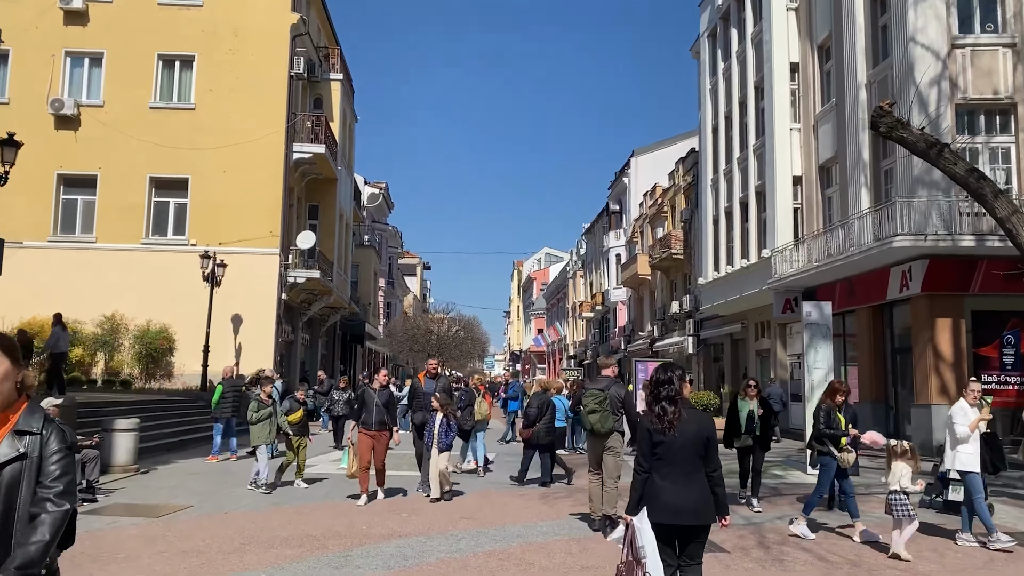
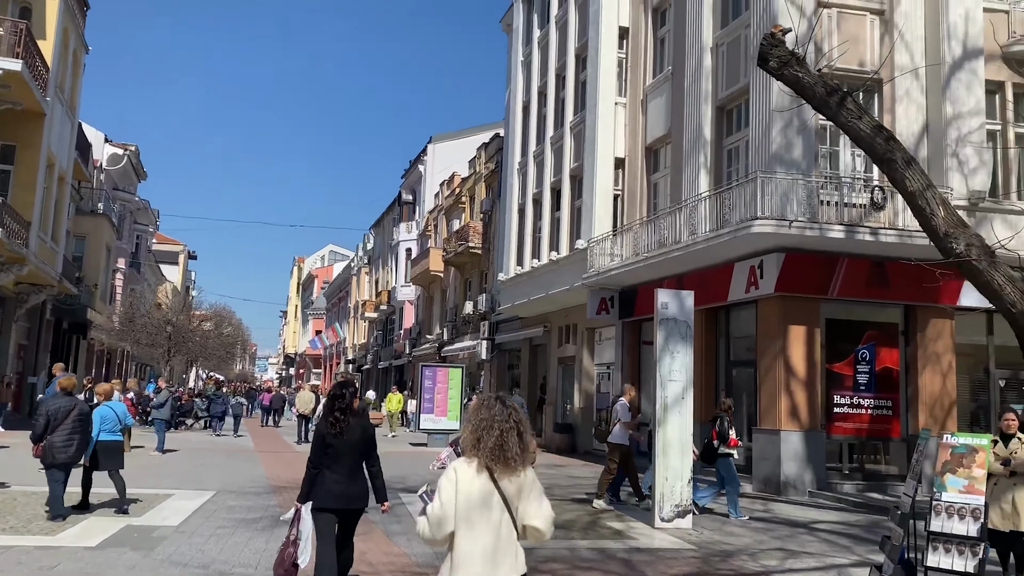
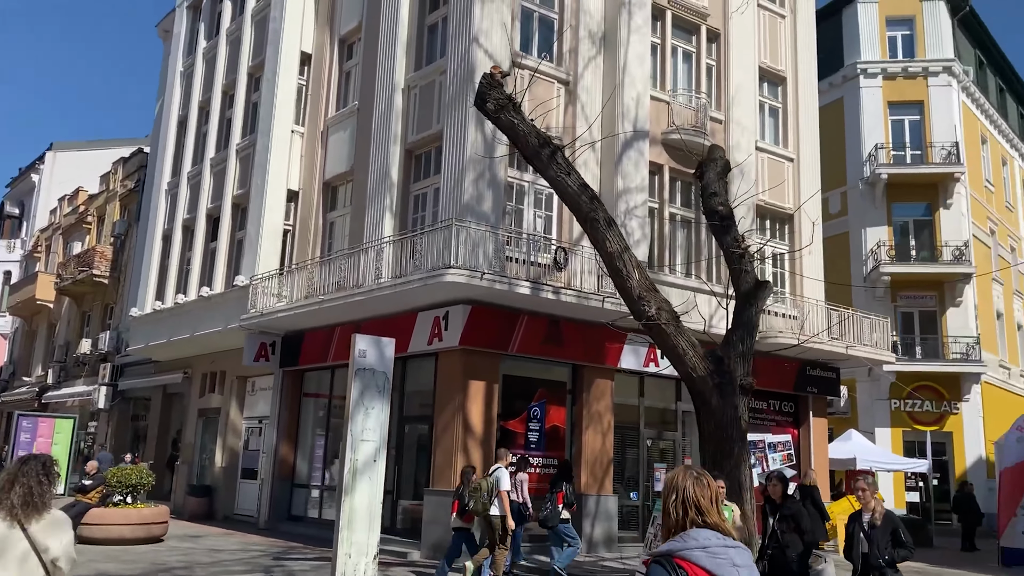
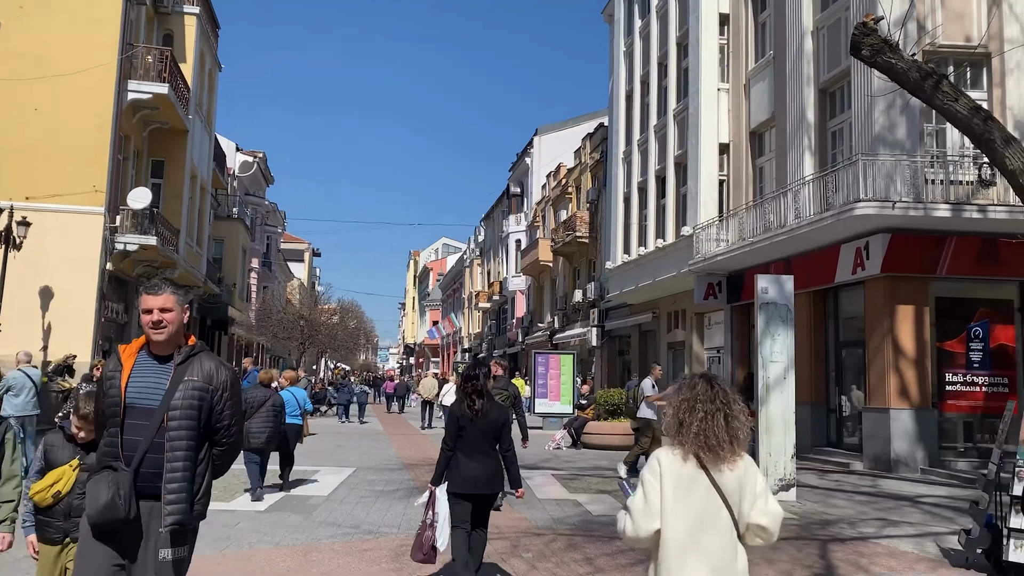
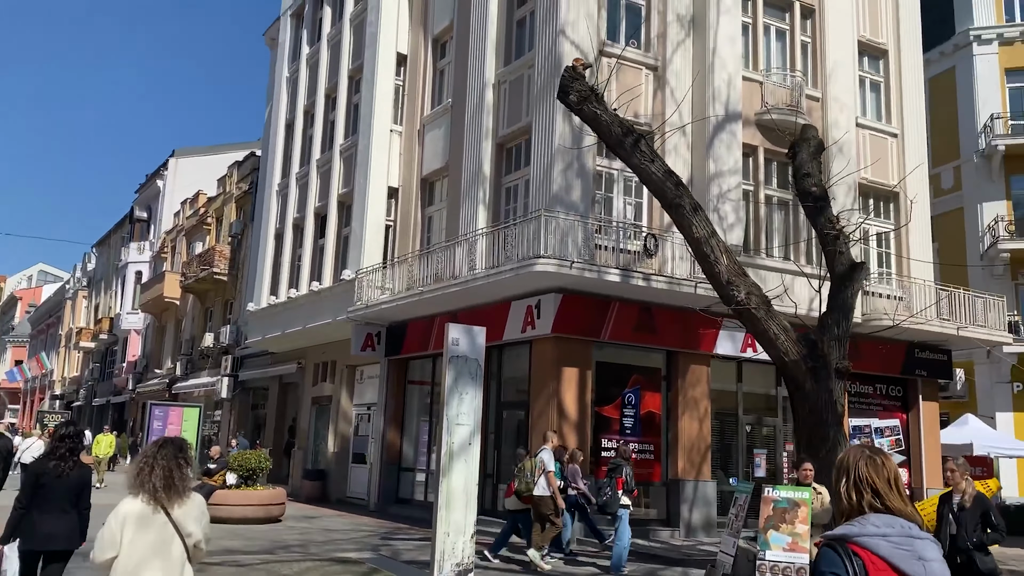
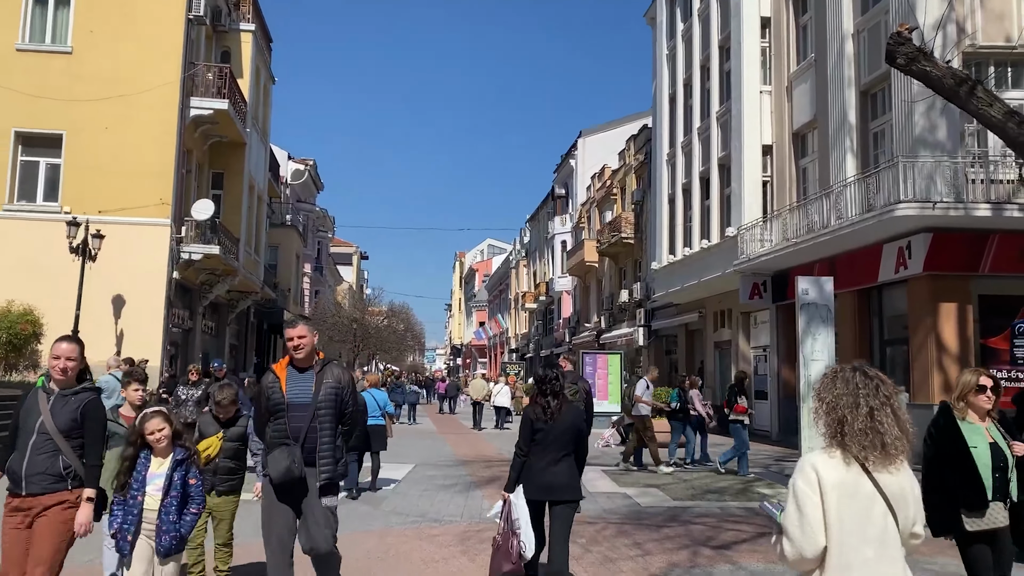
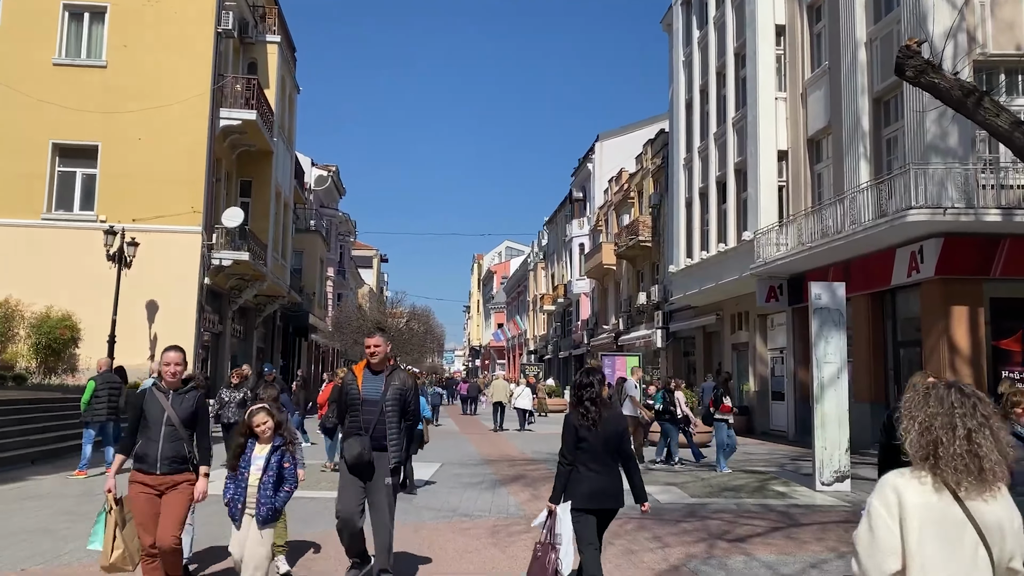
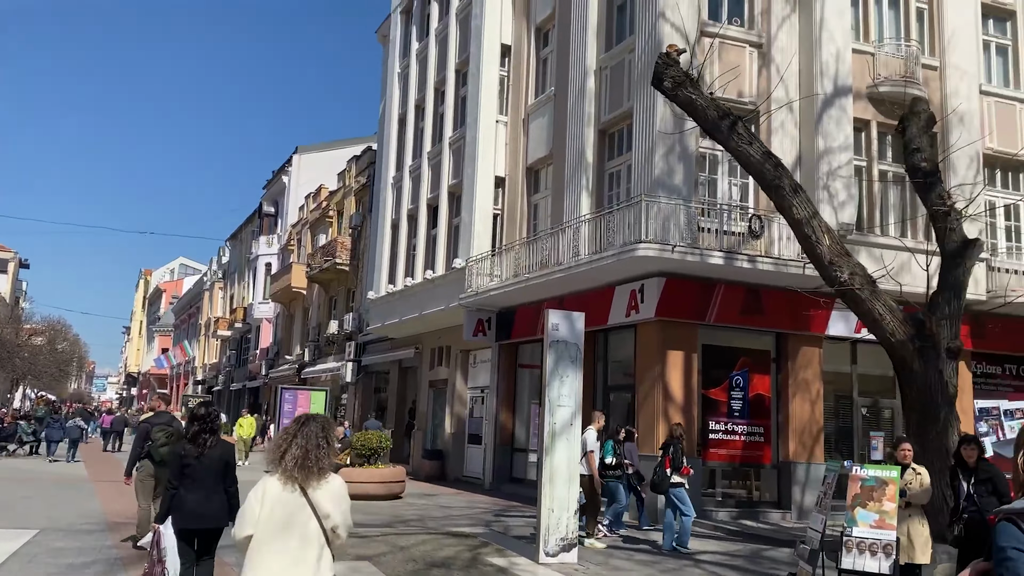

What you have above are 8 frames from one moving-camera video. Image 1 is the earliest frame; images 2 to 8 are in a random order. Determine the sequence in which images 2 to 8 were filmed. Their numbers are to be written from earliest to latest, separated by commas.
7, 6, 4, 2, 8, 5, 3
